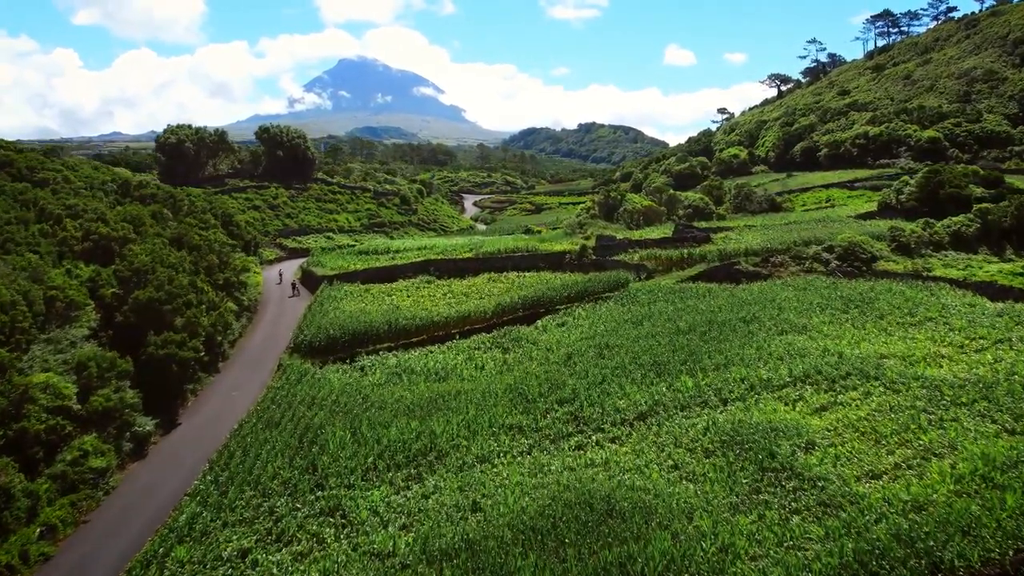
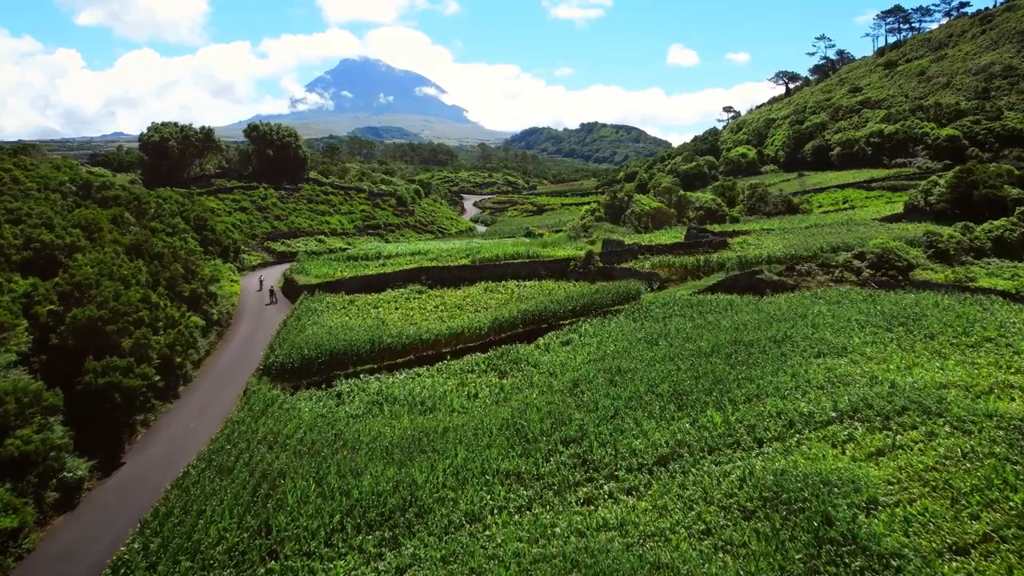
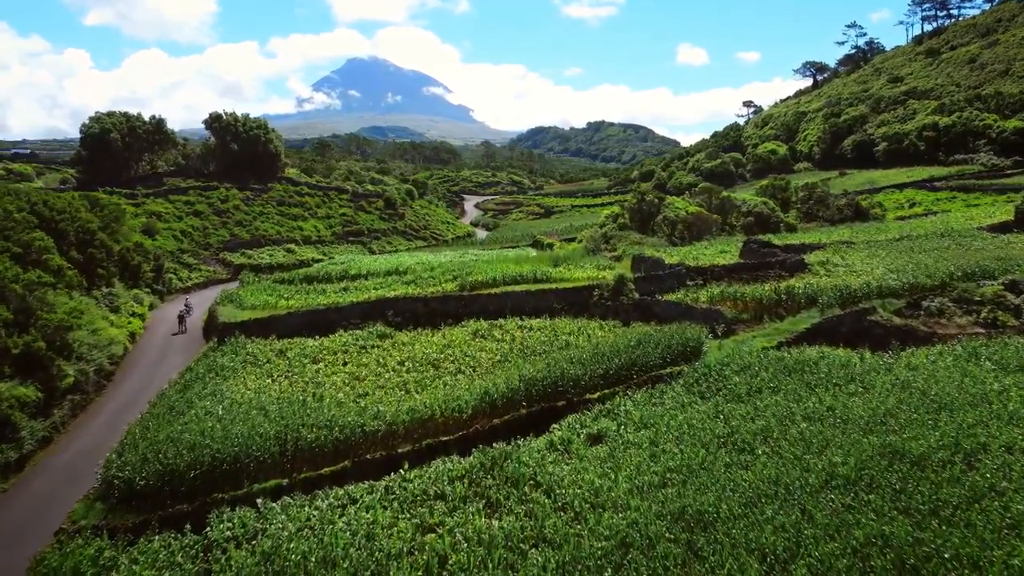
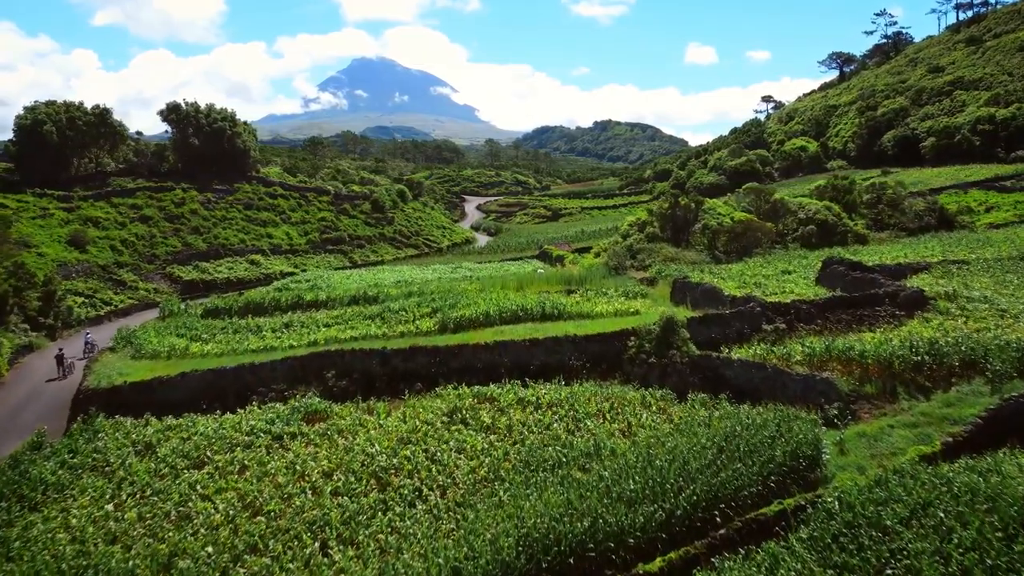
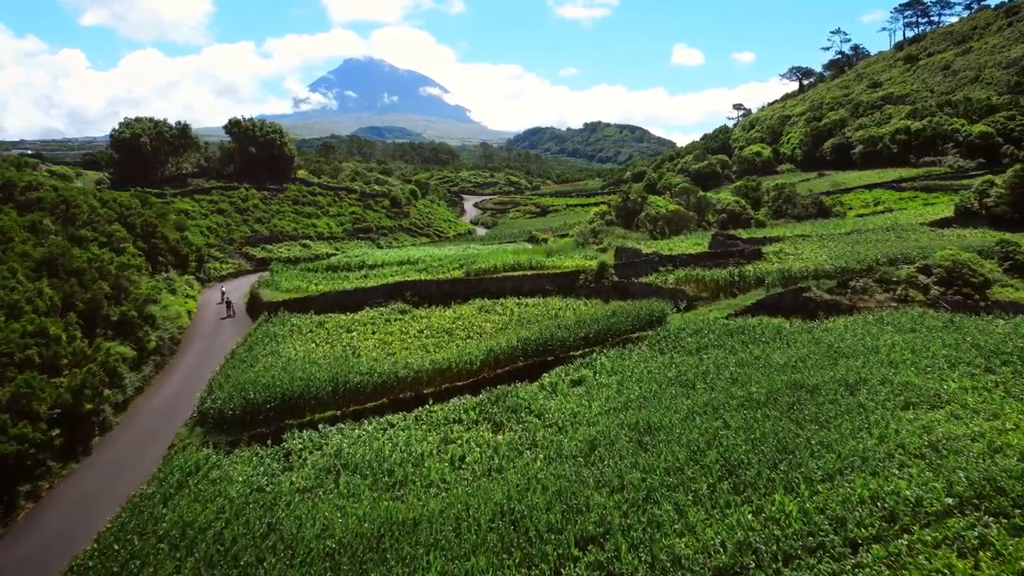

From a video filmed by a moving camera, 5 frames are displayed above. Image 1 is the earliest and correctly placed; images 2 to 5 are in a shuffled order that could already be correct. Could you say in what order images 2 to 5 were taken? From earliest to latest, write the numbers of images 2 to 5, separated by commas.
2, 5, 3, 4
